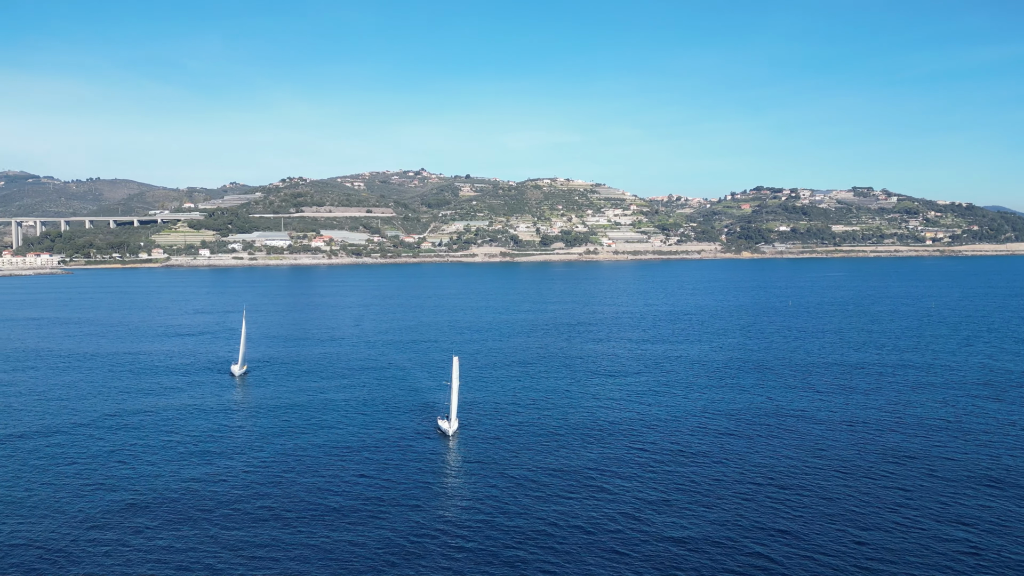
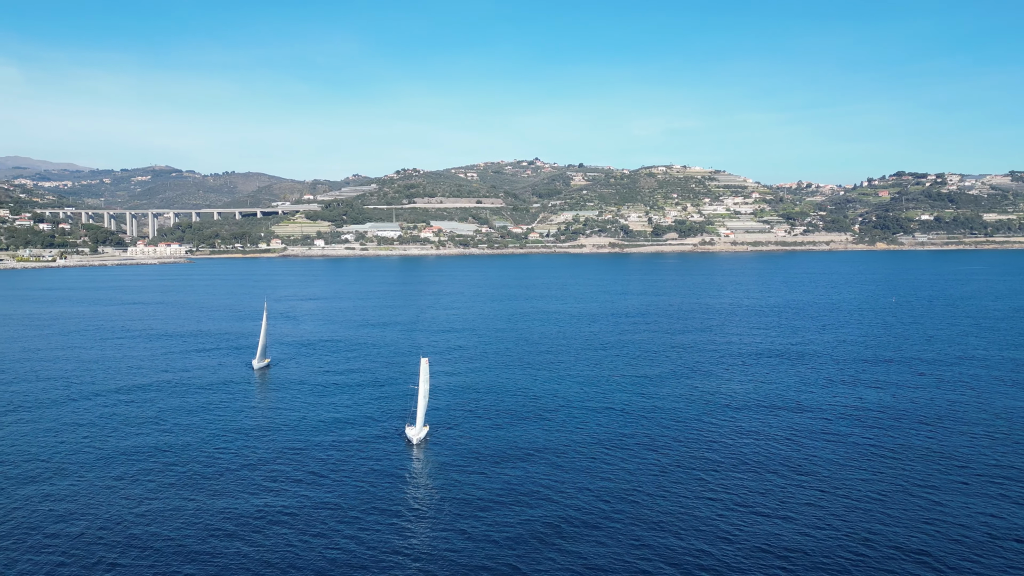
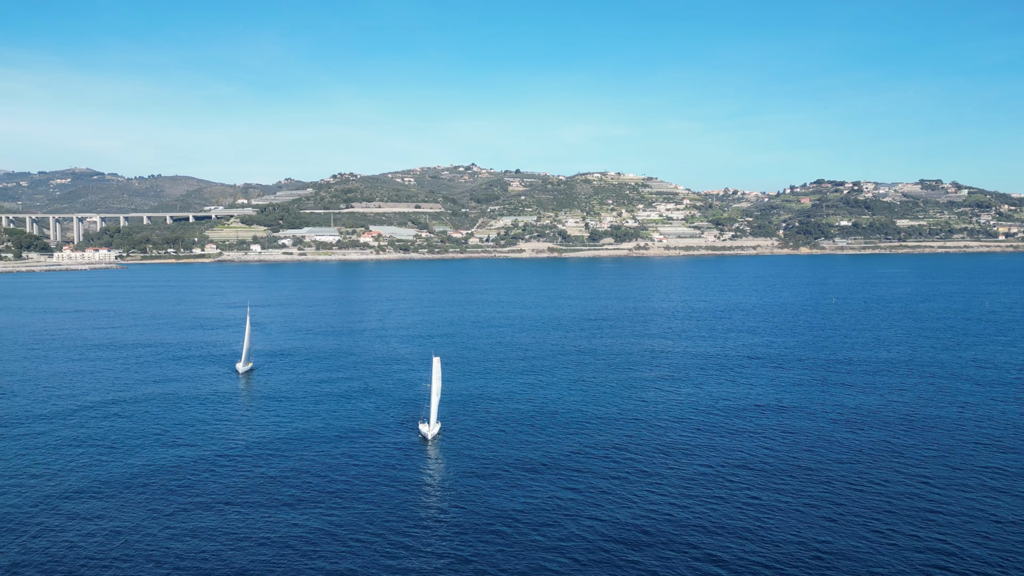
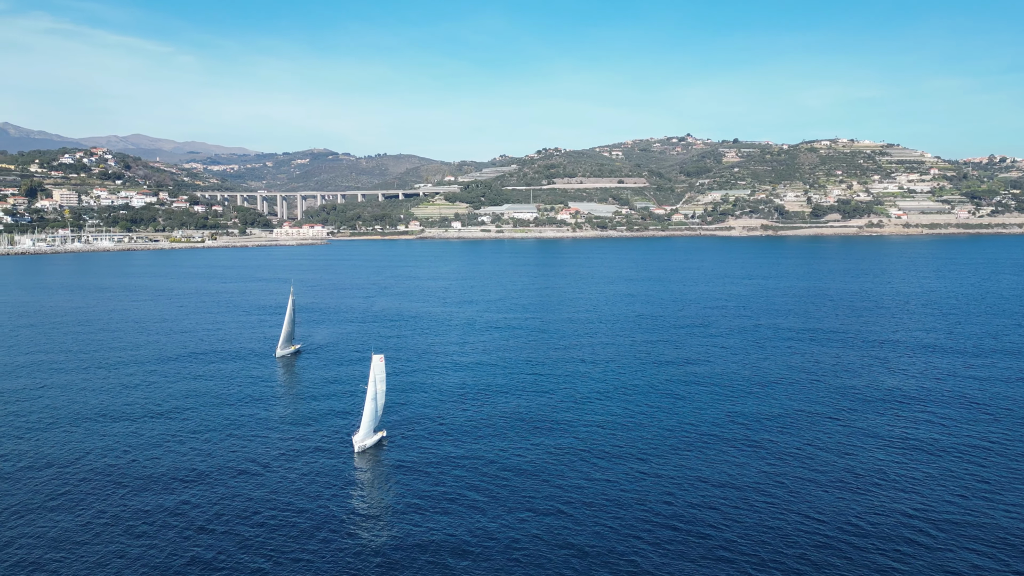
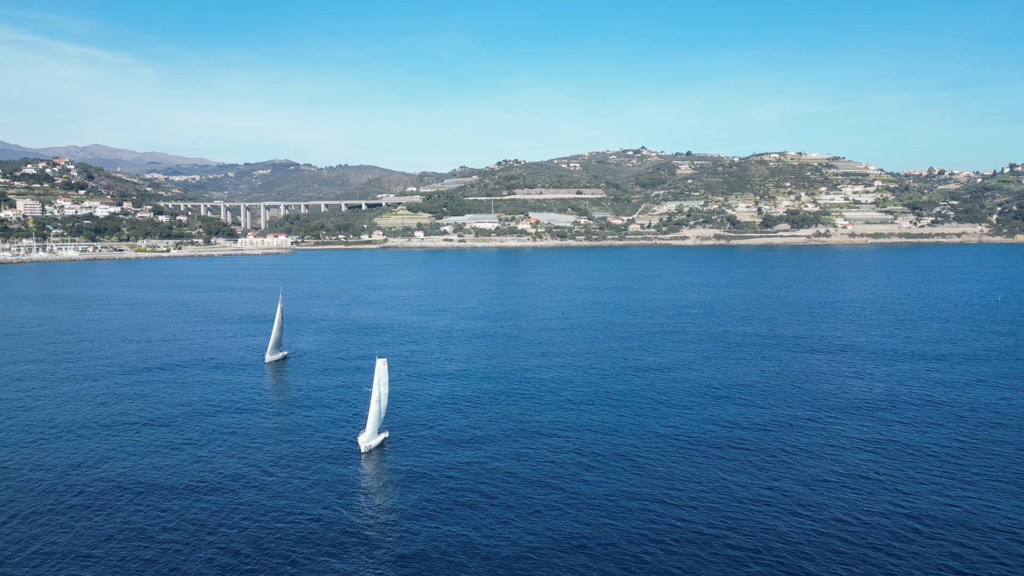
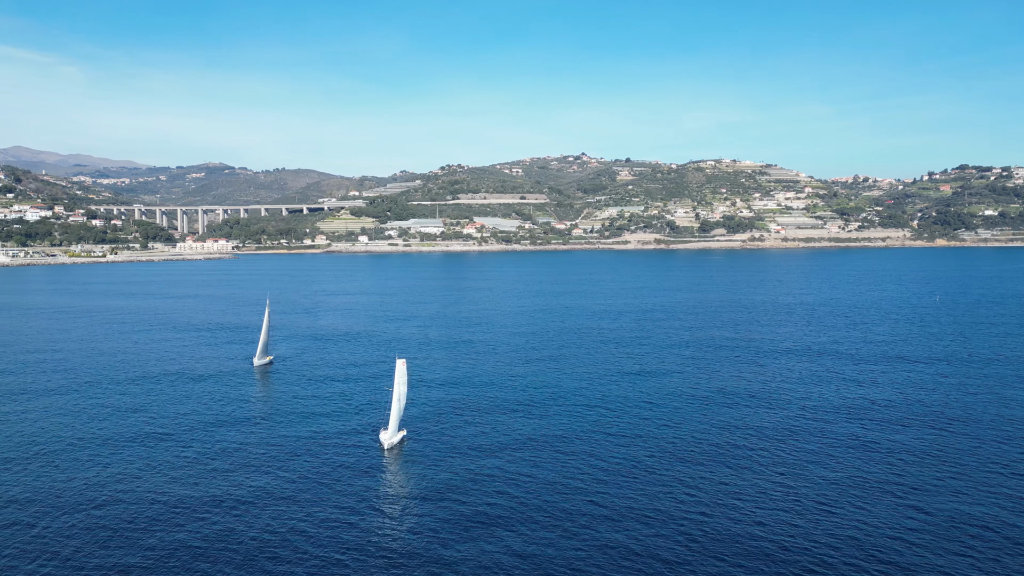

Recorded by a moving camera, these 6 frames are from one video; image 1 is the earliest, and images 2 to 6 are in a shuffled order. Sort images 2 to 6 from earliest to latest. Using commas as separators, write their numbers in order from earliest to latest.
3, 2, 6, 5, 4
